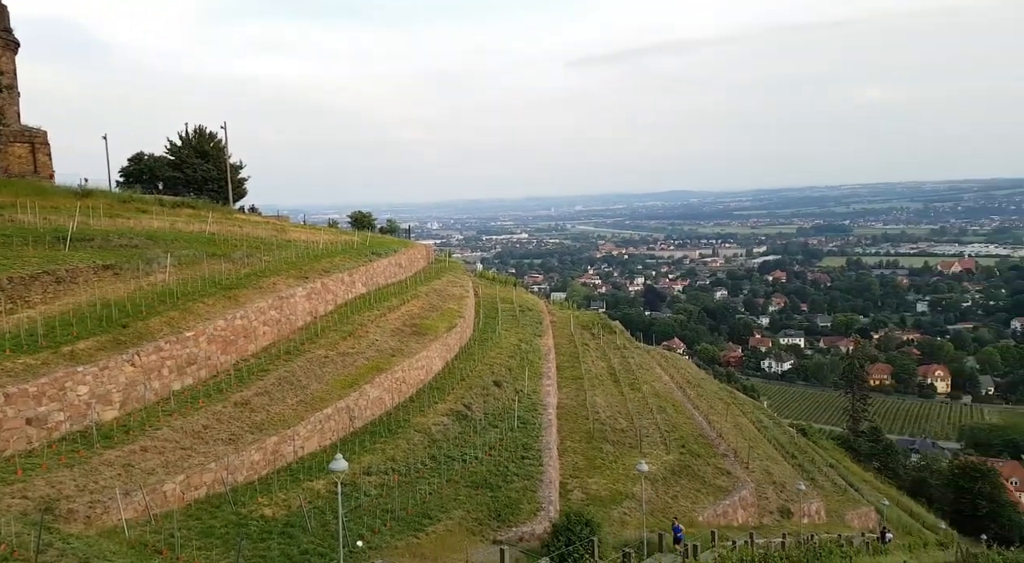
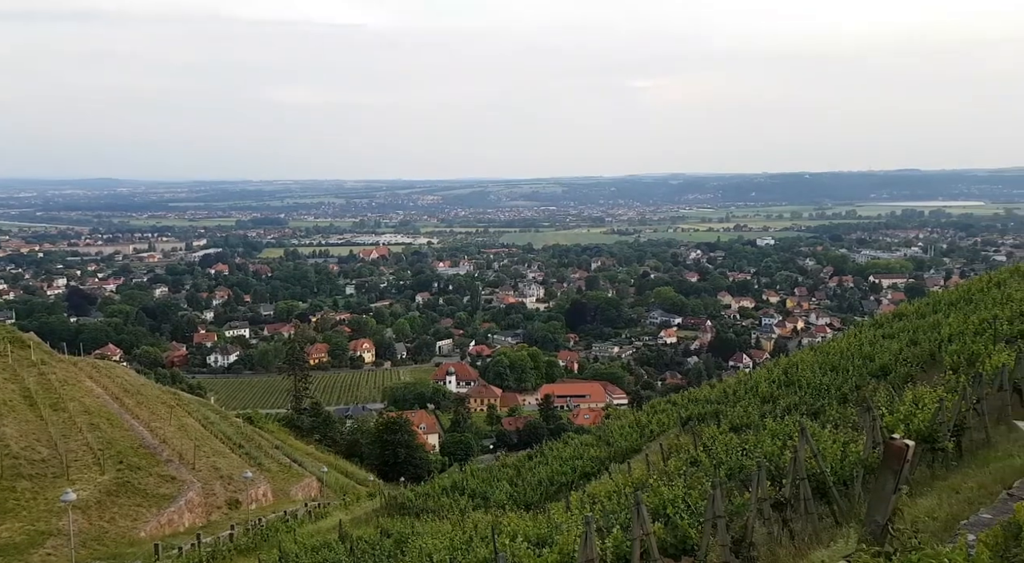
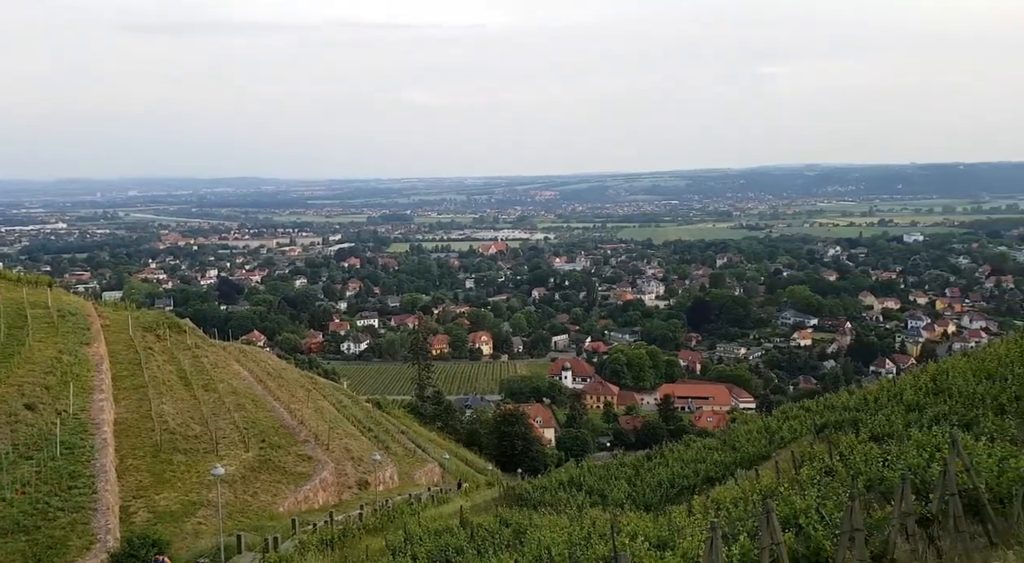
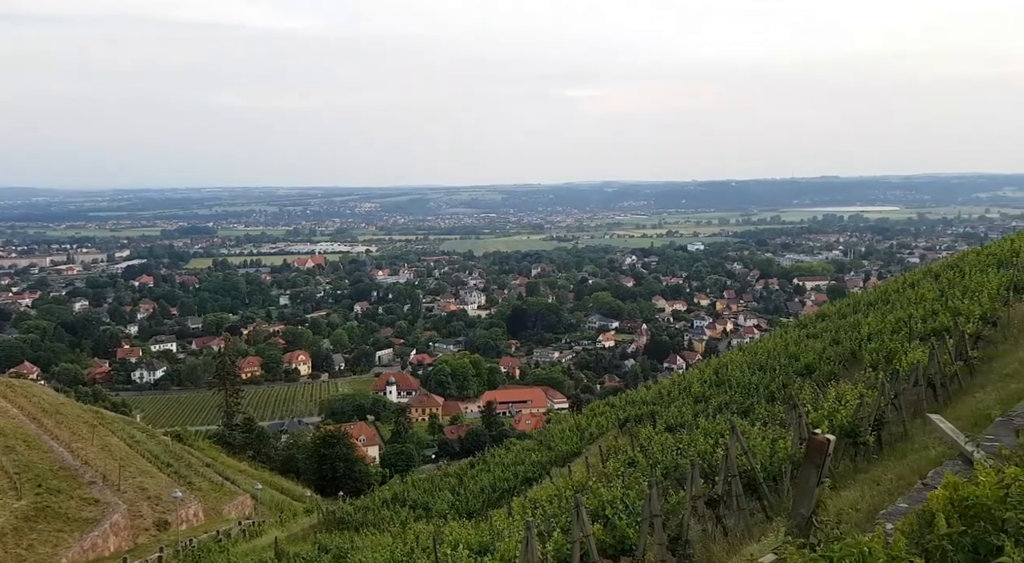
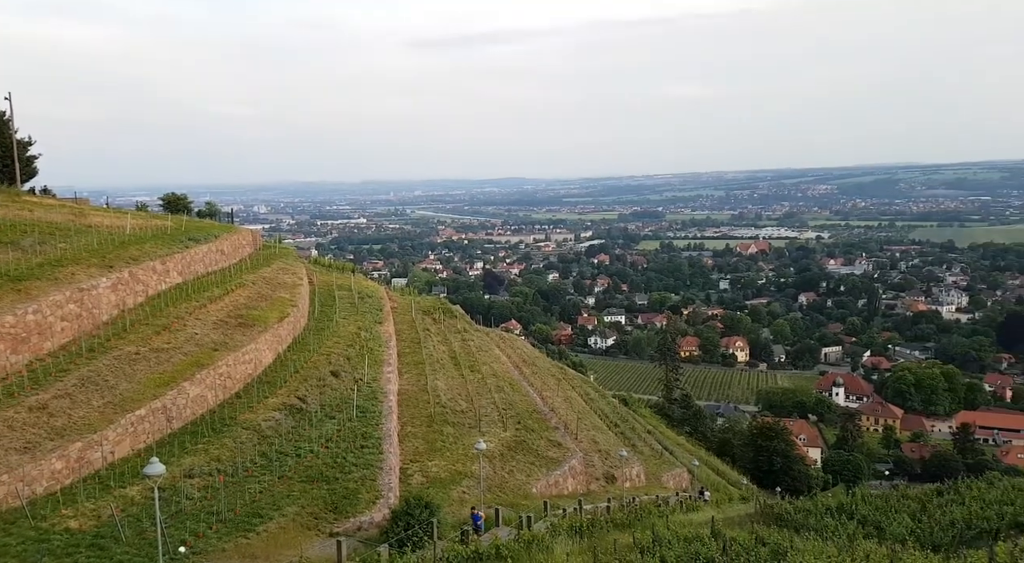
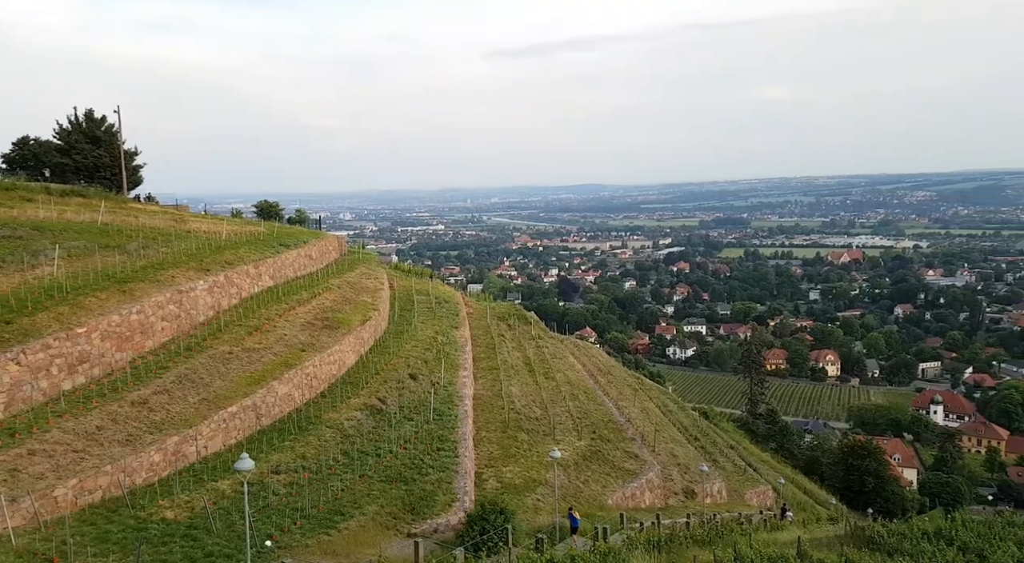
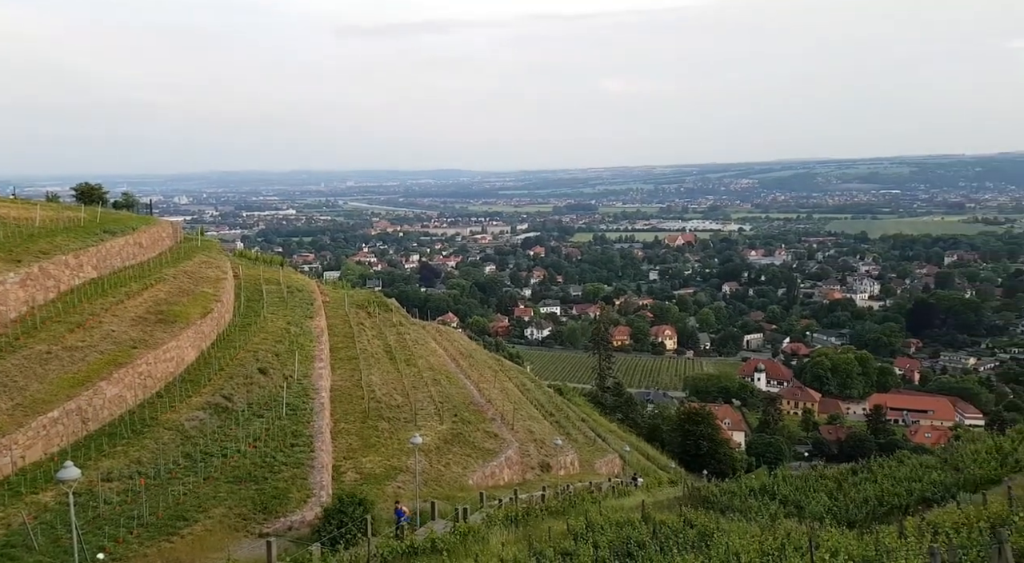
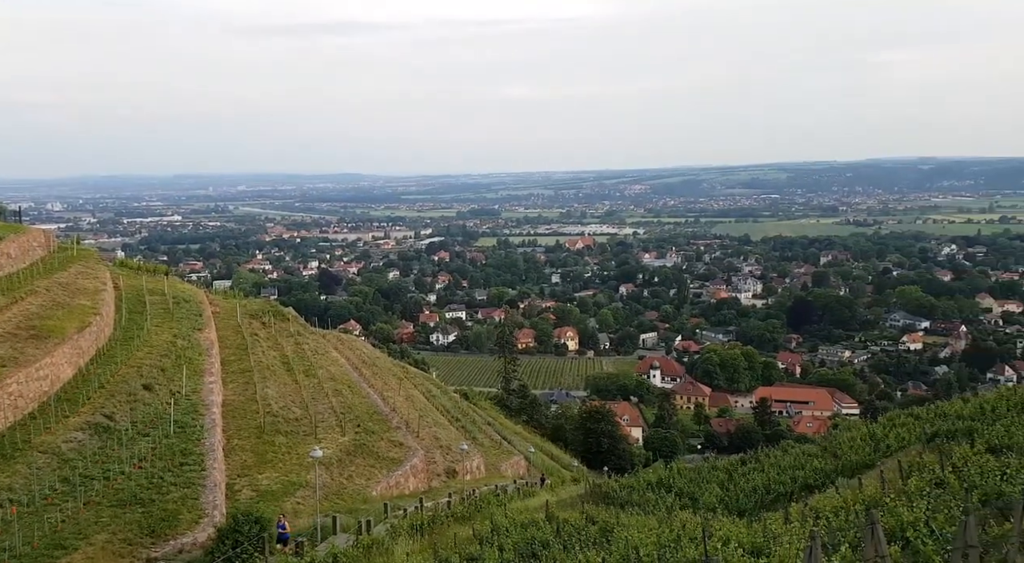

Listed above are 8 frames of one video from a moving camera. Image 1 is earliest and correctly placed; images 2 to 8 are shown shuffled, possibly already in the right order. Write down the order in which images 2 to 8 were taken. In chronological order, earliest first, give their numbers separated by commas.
6, 5, 7, 8, 3, 2, 4
